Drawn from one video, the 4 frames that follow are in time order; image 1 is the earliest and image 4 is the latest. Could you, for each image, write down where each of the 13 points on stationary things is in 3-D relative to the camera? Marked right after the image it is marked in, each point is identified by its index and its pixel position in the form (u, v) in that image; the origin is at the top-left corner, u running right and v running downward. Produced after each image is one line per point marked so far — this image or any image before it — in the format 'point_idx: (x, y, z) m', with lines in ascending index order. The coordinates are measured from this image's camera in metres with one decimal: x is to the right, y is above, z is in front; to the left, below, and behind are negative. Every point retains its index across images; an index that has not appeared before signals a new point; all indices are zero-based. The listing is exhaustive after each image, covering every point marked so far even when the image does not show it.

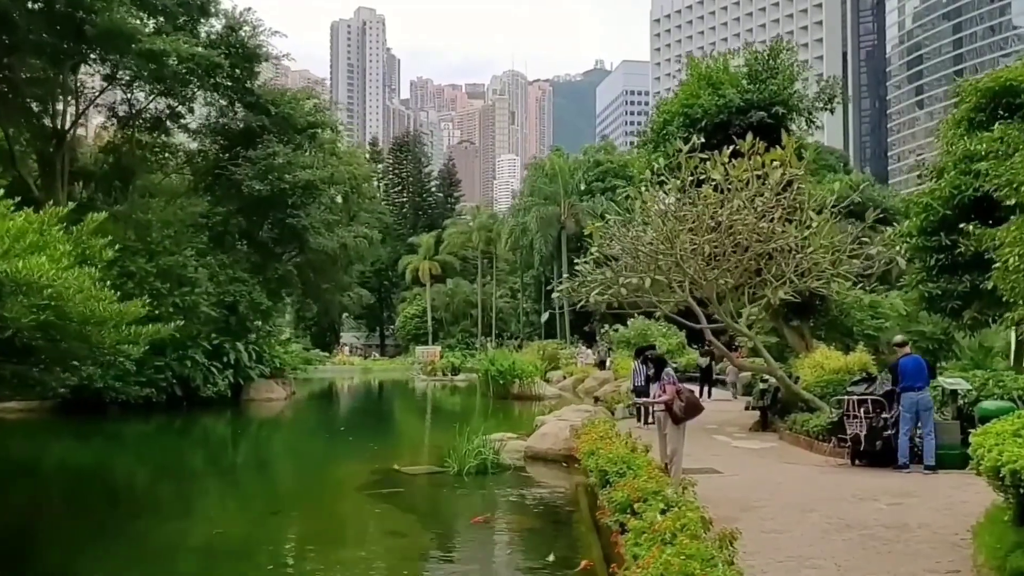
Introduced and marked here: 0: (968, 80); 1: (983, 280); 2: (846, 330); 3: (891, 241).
0: (+6.0, +2.8, +12.3) m
1: (+5.8, +0.1, +11.5) m
2: (+6.0, -0.7, +16.6) m
3: (+5.1, +0.6, +12.5) m
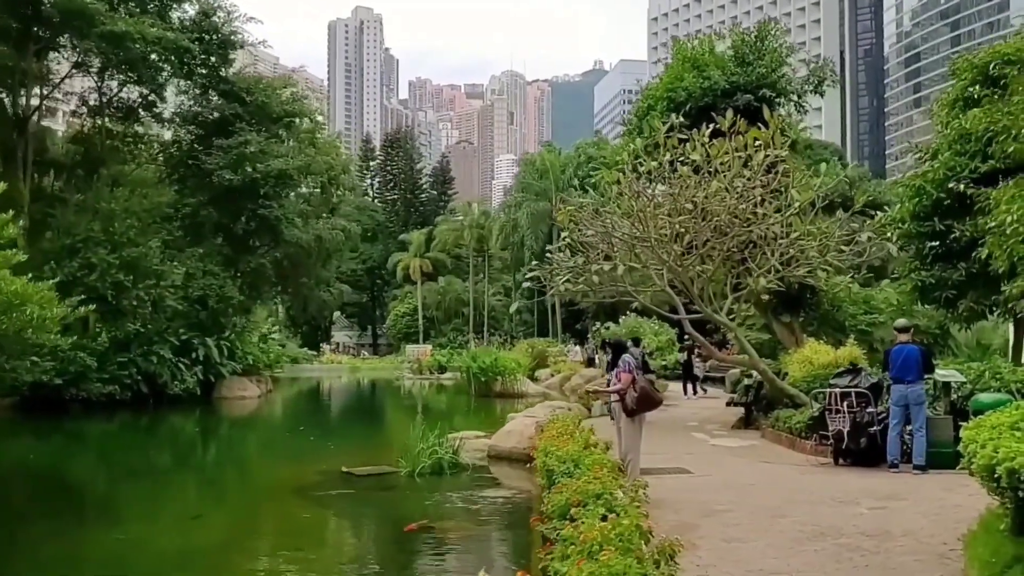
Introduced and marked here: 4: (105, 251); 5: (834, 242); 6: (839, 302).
0: (+5.6, +2.9, +11.6) m
1: (+5.4, +0.2, +10.8) m
2: (+5.6, -0.6, +15.8) m
3: (+4.7, +0.8, +11.8) m
4: (-7.6, +0.7, +17.4) m
5: (+4.1, +0.6, +11.8) m
6: (+5.6, -0.3, +15.9) m
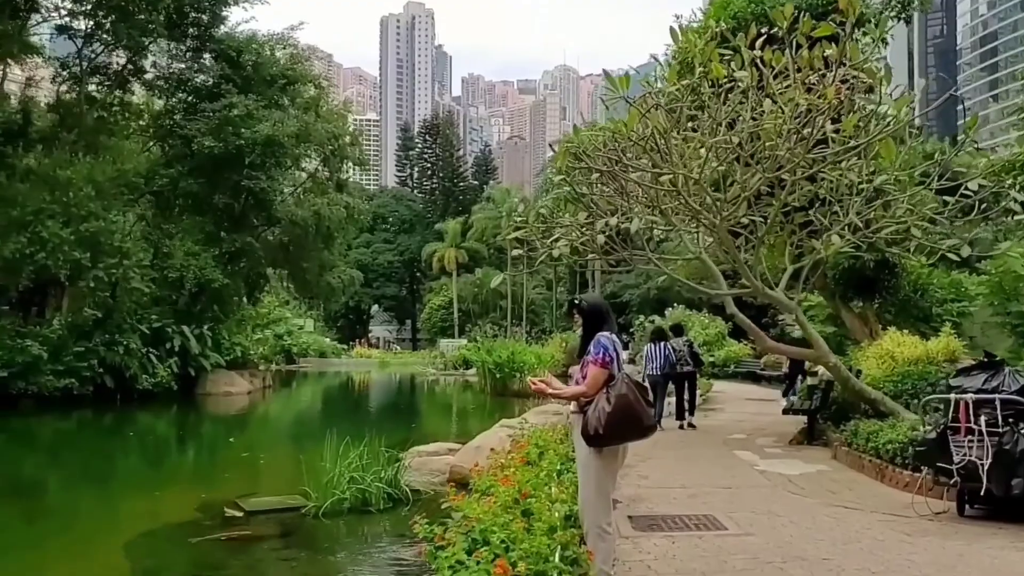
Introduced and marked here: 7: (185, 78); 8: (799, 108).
0: (+5.5, +3.2, +8.6) m
1: (+5.3, +0.5, +7.8) m
2: (+5.7, -0.3, +12.8) m
3: (+4.6, +1.1, +8.9) m
4: (-7.4, +1.0, +15.1) m
5: (+4.0, +0.9, +8.9) m
6: (+5.7, 0.0, +12.9) m
7: (-6.9, +4.4, +19.7) m
8: (+2.4, +1.5, +8.0) m
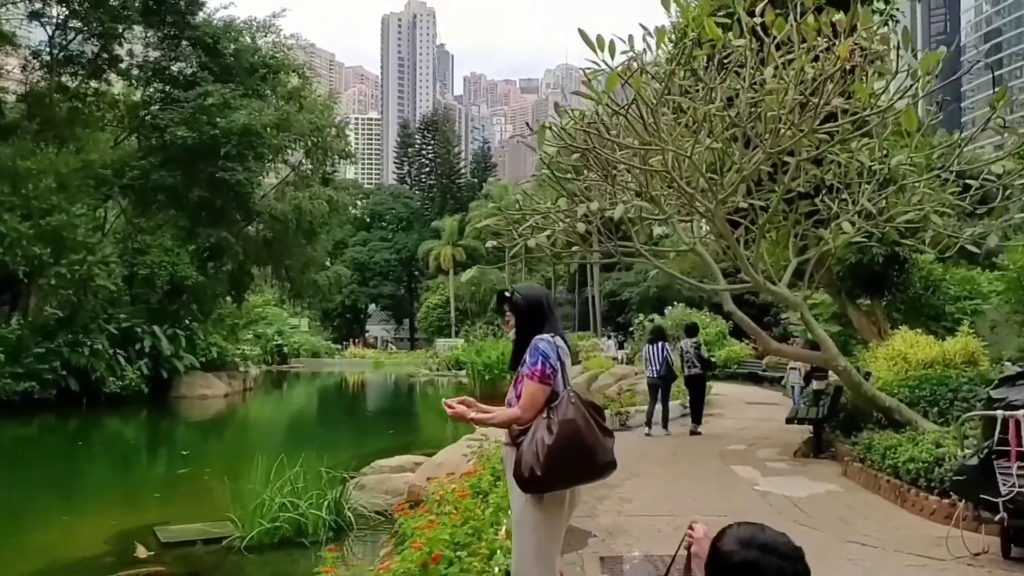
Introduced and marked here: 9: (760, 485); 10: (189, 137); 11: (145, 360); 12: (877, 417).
0: (+5.3, +3.2, +7.7) m
1: (+5.1, +0.6, +6.9) m
2: (+5.5, -0.3, +12.0) m
3: (+4.4, +1.1, +8.0) m
4: (-7.6, +1.1, +14.3) m
5: (+3.8, +0.9, +8.0) m
6: (+5.5, +0.1, +12.0) m
7: (-7.1, +4.5, +18.8) m
8: (+2.2, +1.5, +7.1) m
9: (+1.7, -1.3, +6.2) m
10: (-5.7, +2.7, +16.5) m
11: (-7.1, -1.4, +18.5) m
12: (+2.9, -1.0, +7.5) m
